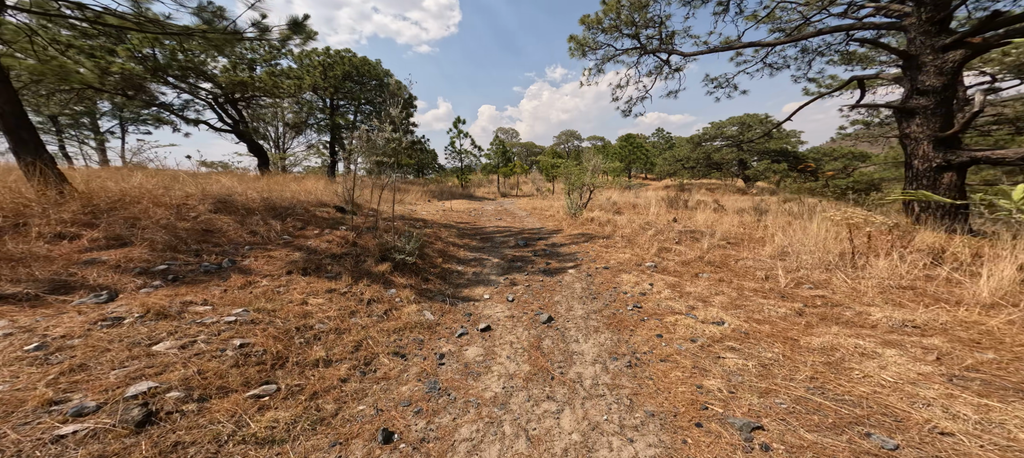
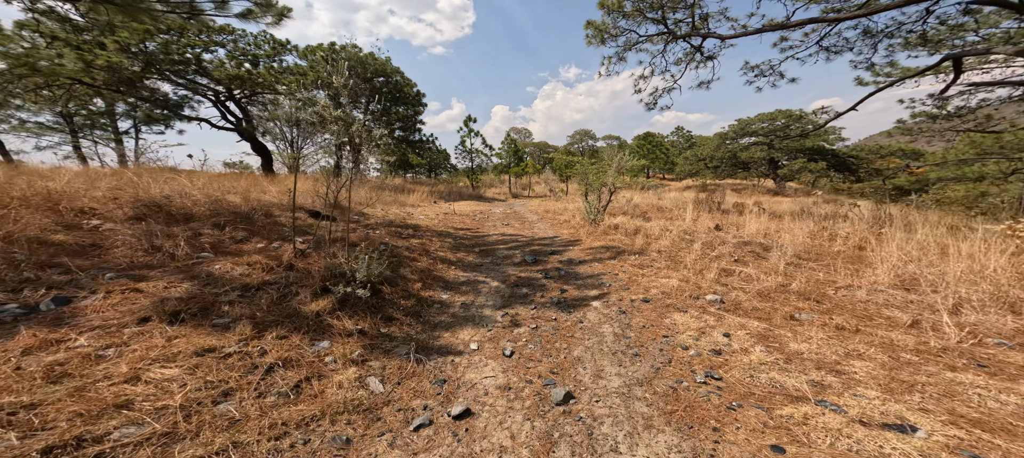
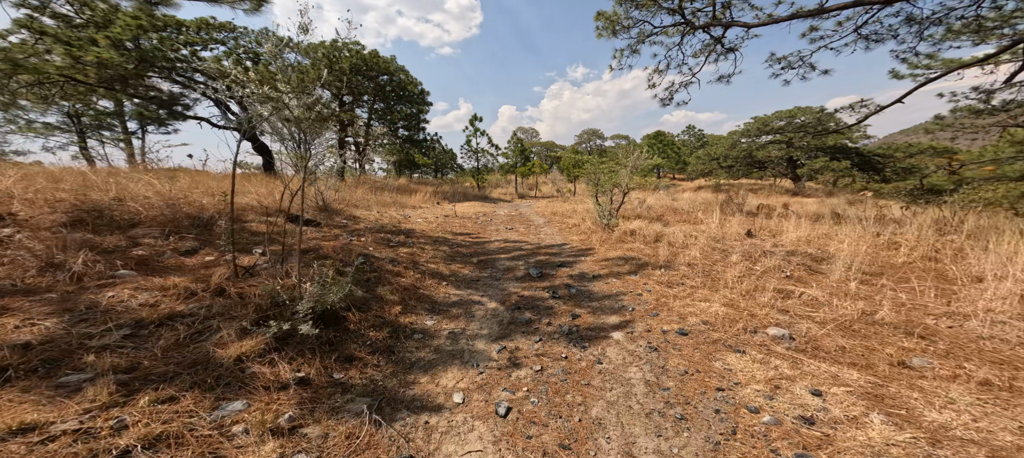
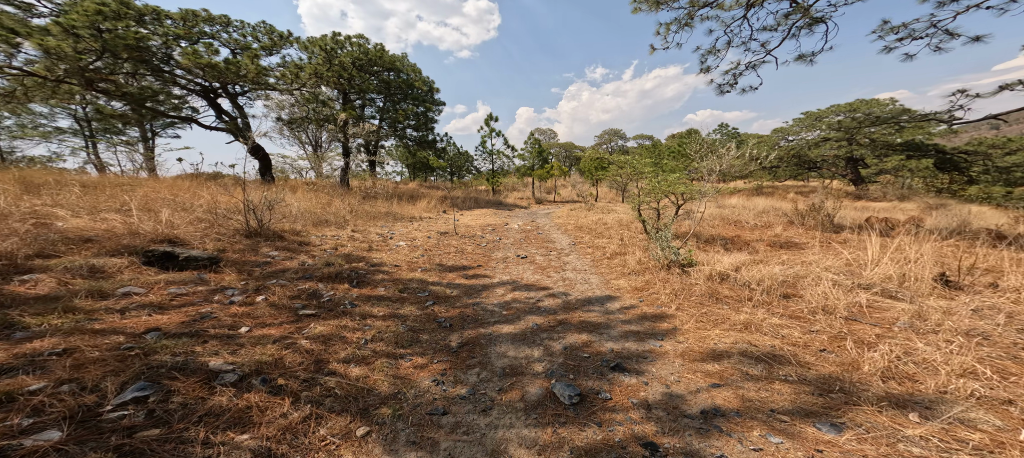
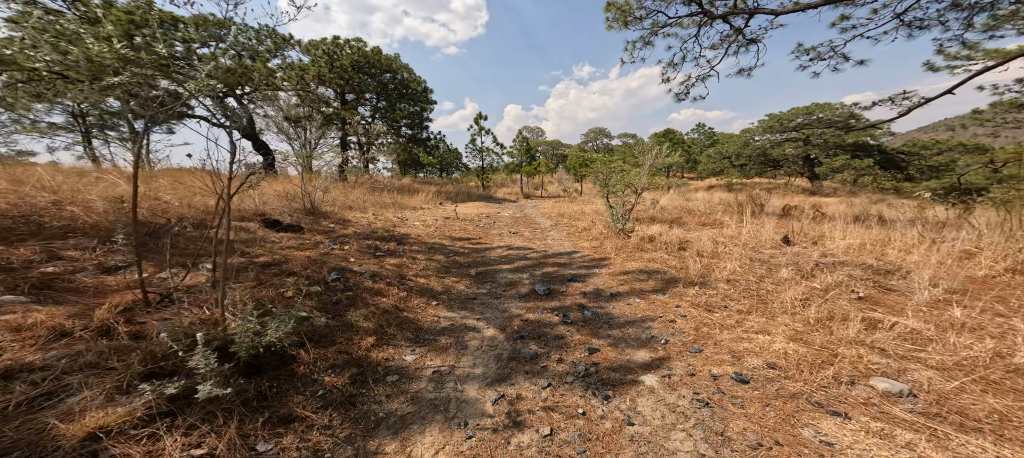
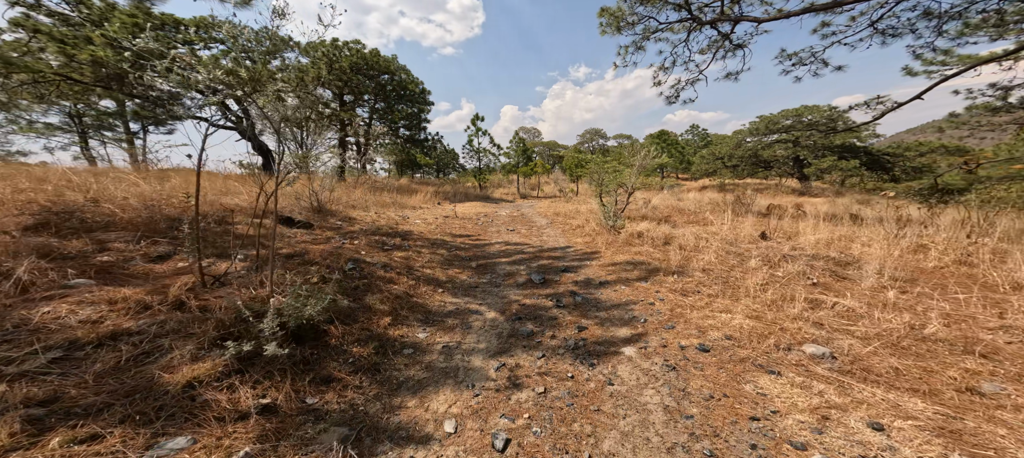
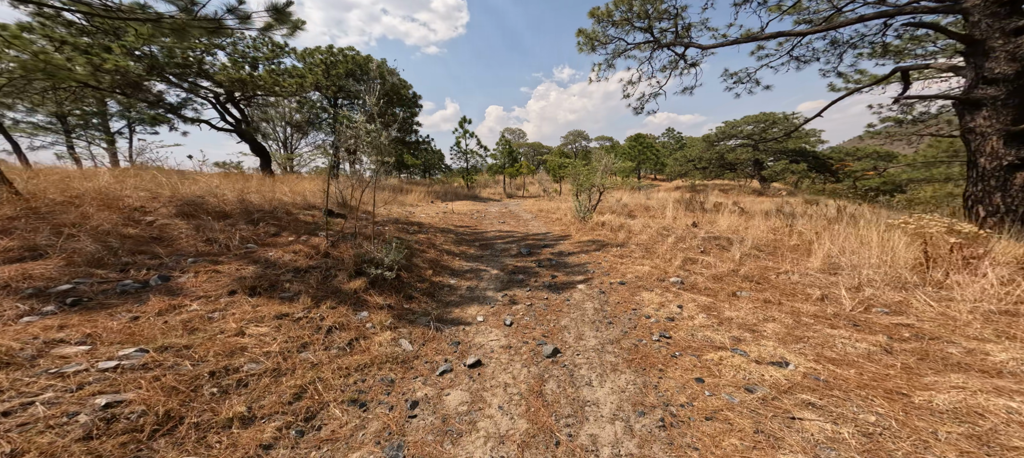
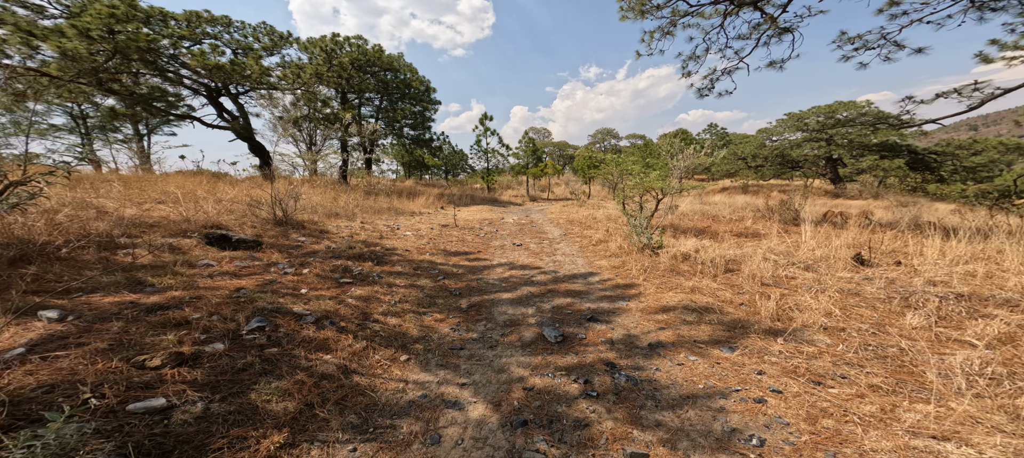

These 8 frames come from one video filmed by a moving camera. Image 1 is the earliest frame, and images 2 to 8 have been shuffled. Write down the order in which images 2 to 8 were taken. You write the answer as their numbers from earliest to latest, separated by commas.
7, 2, 3, 6, 5, 8, 4
